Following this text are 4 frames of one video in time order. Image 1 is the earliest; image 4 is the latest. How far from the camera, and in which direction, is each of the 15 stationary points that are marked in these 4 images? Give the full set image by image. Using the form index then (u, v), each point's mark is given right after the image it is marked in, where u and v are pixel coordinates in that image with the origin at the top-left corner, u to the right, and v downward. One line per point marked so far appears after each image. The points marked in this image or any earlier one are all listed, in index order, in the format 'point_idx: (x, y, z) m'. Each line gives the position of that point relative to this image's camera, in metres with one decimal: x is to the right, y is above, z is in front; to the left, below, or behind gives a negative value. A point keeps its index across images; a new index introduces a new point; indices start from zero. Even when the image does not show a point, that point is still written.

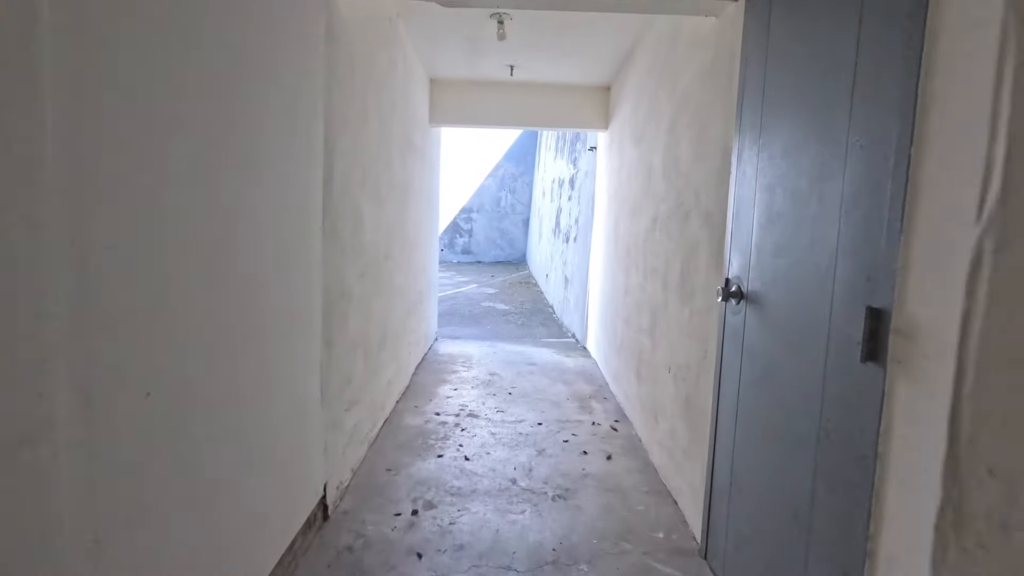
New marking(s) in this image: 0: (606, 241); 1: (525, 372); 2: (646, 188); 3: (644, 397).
0: (+1.0, +0.5, +5.5) m
1: (+0.1, -0.9, +5.5) m
2: (+0.9, +0.7, +3.8) m
3: (+0.9, -0.7, +3.6) m
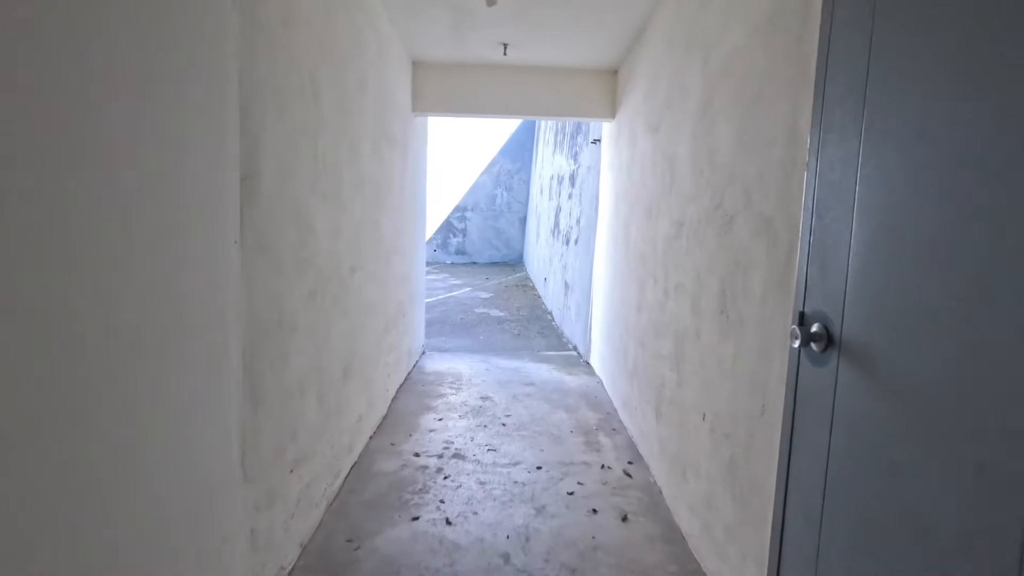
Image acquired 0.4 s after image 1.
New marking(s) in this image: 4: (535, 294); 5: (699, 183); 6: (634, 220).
0: (+0.9, +0.4, +4.8) m
1: (+0.1, -1.0, +4.8) m
2: (+0.9, +0.6, +3.2) m
3: (+0.9, -0.8, +3.0) m
4: (+0.4, -0.1, +10.0) m
5: (+0.9, +0.5, +2.6) m
6: (+0.9, +0.5, +3.9) m
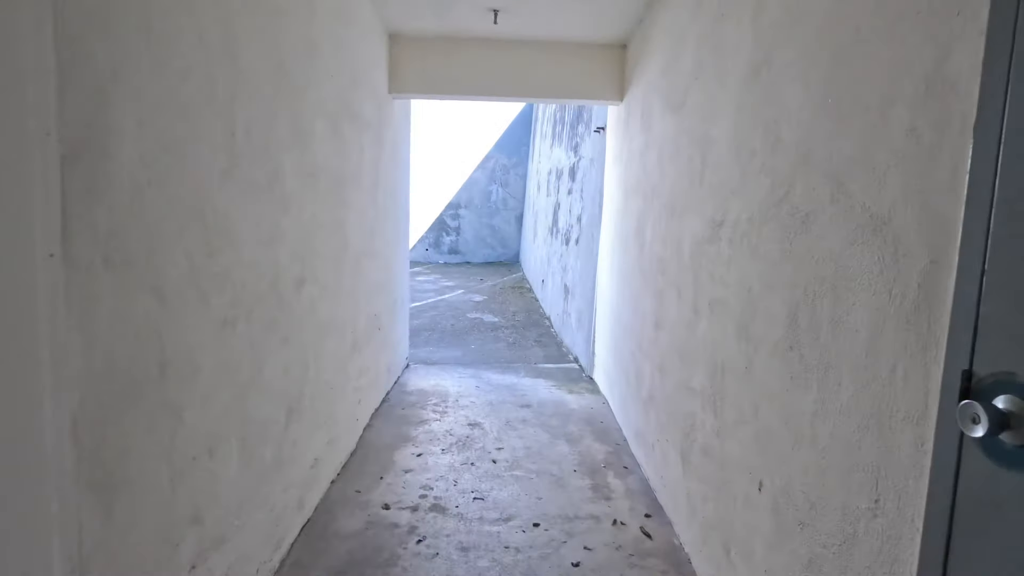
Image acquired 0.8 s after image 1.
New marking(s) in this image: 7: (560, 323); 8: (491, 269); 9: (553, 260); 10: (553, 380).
0: (+0.8, +0.3, +4.2) m
1: (0.0, -1.0, +4.2) m
2: (+0.9, +0.5, +2.5) m
3: (+0.8, -0.9, +2.3) m
4: (+0.3, -0.2, +9.3) m
5: (+0.9, +0.4, +1.9) m
6: (+0.9, +0.4, +3.3) m
7: (+0.6, -0.5, +7.0) m
8: (-0.5, +0.4, +12.5) m
9: (+0.6, +0.4, +7.9) m
10: (+0.4, -0.9, +5.3) m
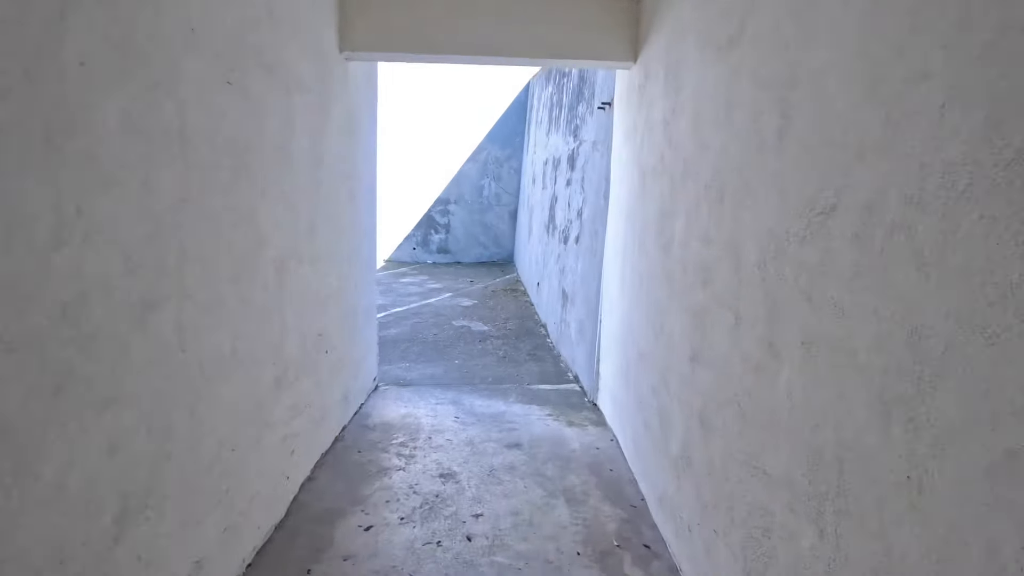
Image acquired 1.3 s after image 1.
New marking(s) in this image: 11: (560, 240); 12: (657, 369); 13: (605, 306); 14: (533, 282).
0: (+0.8, +0.2, +3.3) m
1: (-0.1, -1.1, +3.3) m
2: (+0.8, +0.5, +1.6) m
3: (+0.7, -1.0, +1.4) m
4: (+0.2, -0.2, +8.4) m
5: (+0.8, +0.4, +1.0) m
6: (+0.8, +0.4, +2.4) m
7: (+0.5, -0.5, +6.1) m
8: (-0.6, +0.4, +11.6) m
9: (+0.5, +0.4, +7.0) m
10: (+0.3, -1.0, +4.4) m
11: (+0.6, +0.6, +6.3) m
12: (+0.7, -0.4, +2.7) m
13: (+0.7, -0.1, +4.2) m
14: (+0.3, +0.1, +8.4) m
